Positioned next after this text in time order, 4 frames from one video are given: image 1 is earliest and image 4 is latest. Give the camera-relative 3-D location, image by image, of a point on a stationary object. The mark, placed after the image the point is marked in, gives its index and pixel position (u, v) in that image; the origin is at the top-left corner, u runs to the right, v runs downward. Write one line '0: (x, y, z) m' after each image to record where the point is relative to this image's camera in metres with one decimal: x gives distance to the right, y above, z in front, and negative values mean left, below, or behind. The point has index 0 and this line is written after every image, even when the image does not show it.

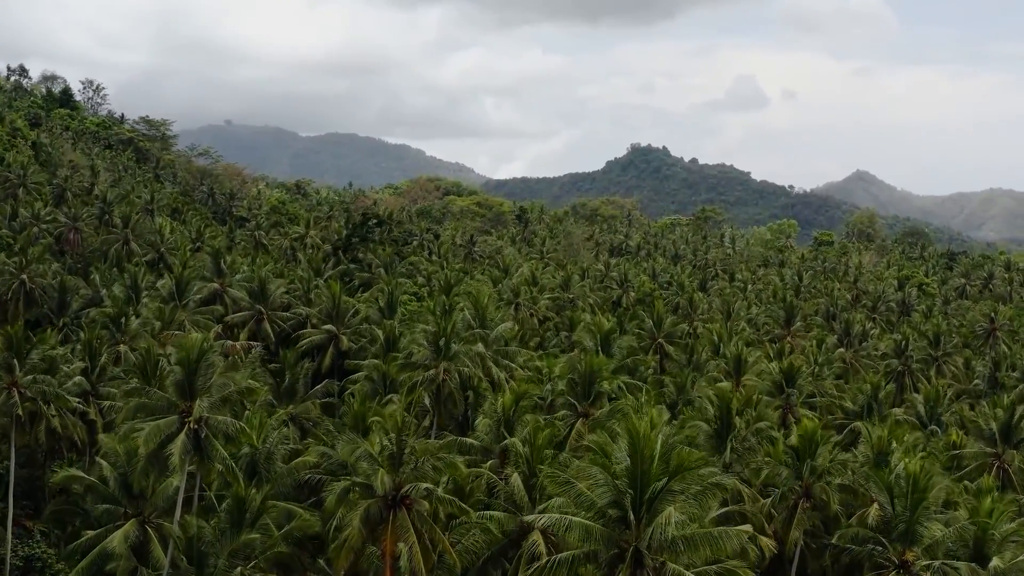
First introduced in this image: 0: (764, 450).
0: (+7.1, -4.6, +20.1) m
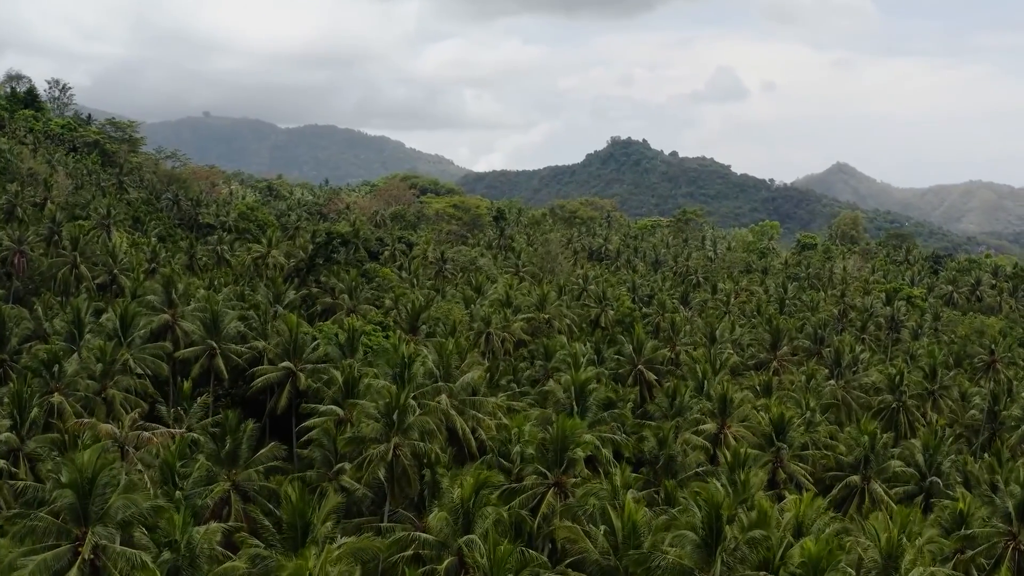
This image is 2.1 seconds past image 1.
0: (+6.0, -6.6, +17.6) m
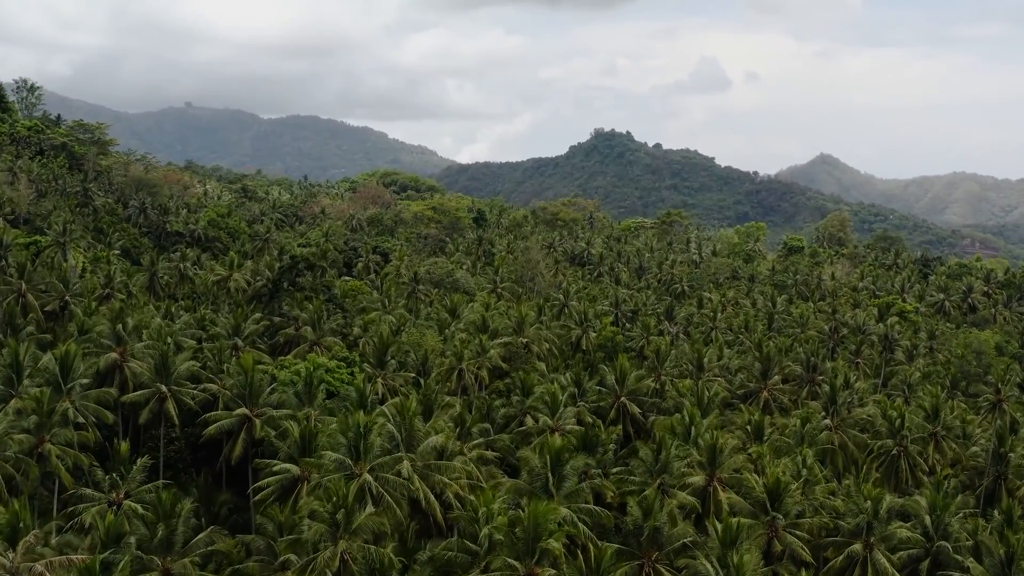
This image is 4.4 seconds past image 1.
0: (+5.1, -8.7, +15.0) m
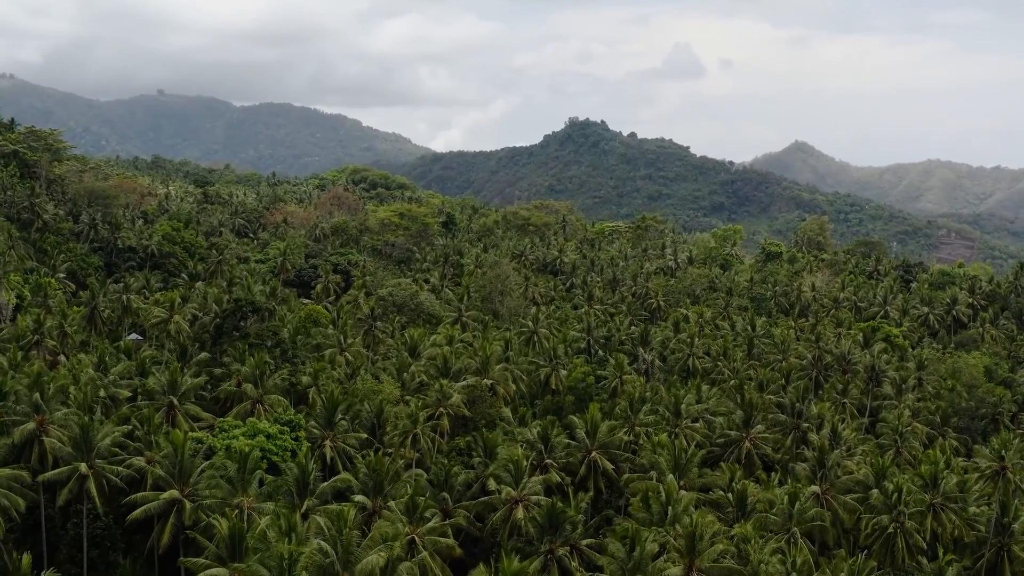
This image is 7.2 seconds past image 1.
0: (+3.9, -11.8, +11.7) m
